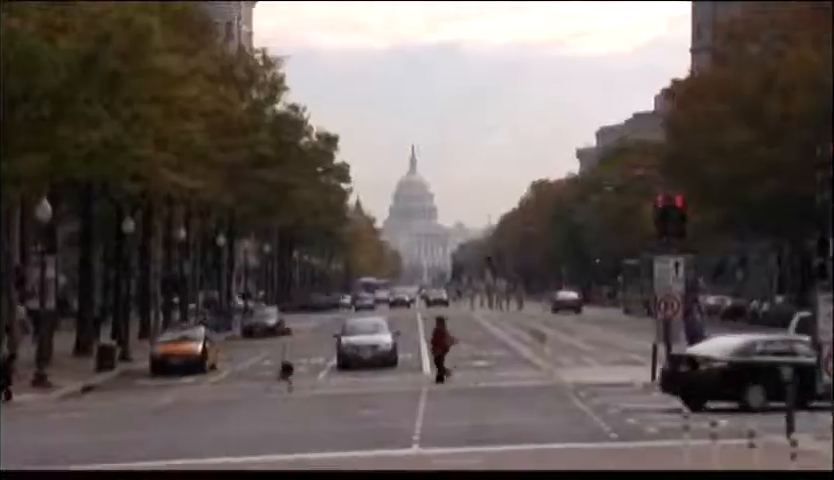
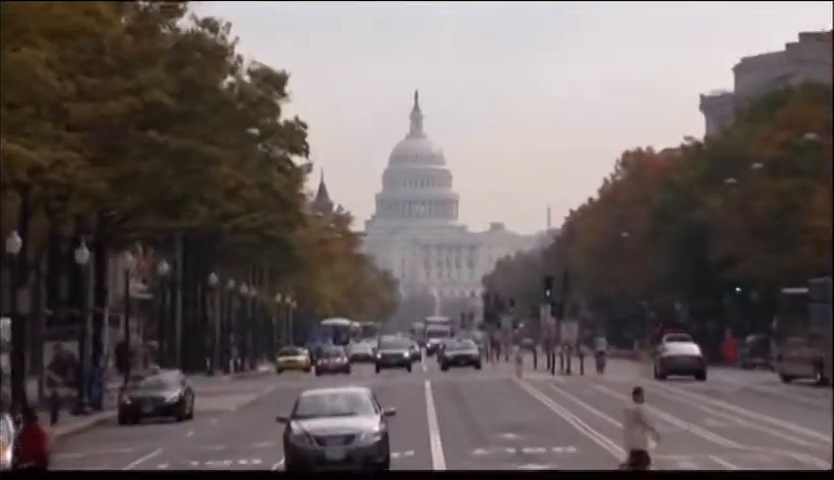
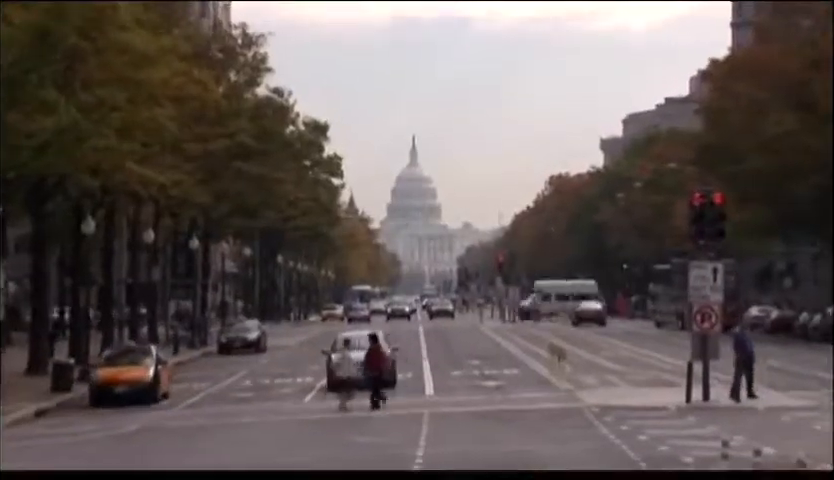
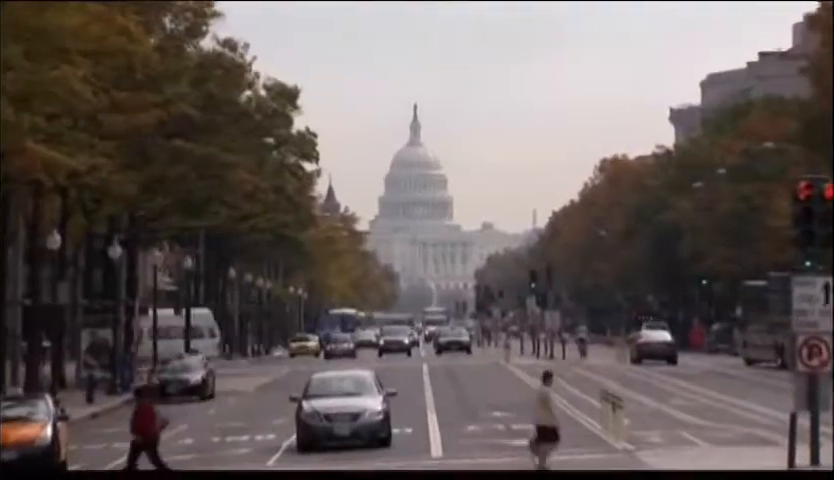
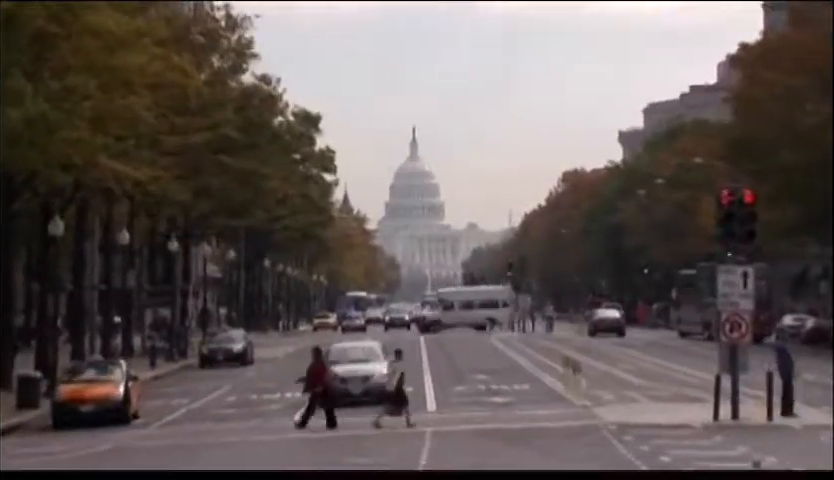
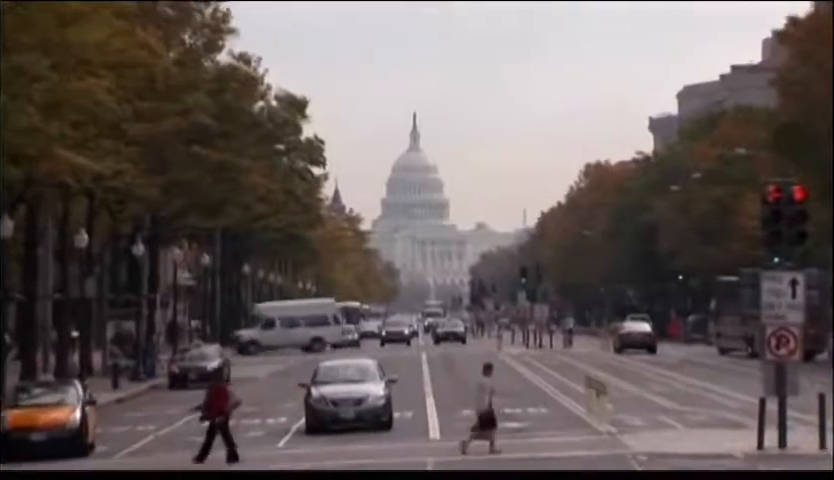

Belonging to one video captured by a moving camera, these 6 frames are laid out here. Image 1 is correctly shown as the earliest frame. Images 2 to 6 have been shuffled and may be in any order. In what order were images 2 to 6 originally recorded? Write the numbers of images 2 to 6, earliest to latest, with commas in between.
3, 5, 6, 4, 2
